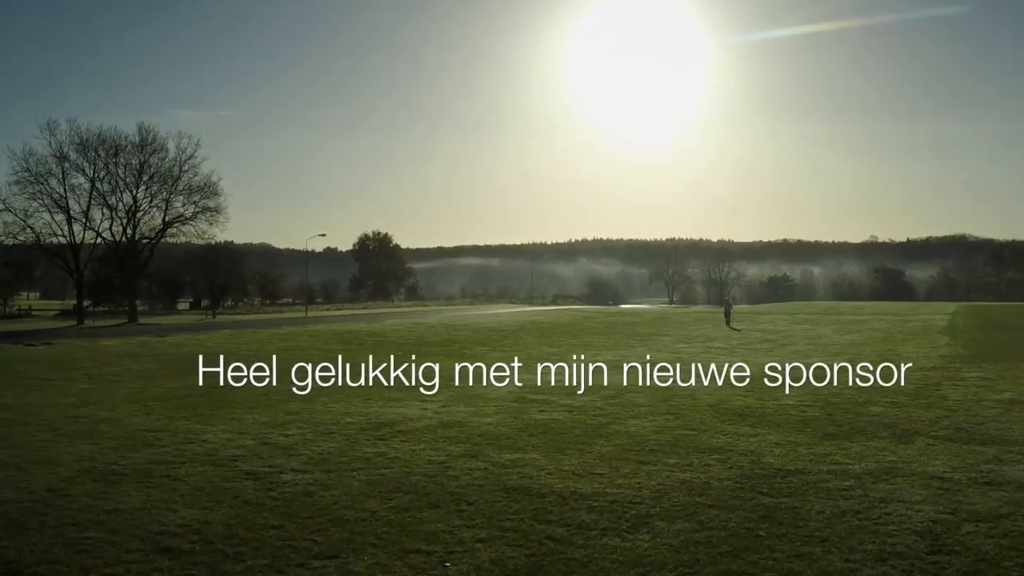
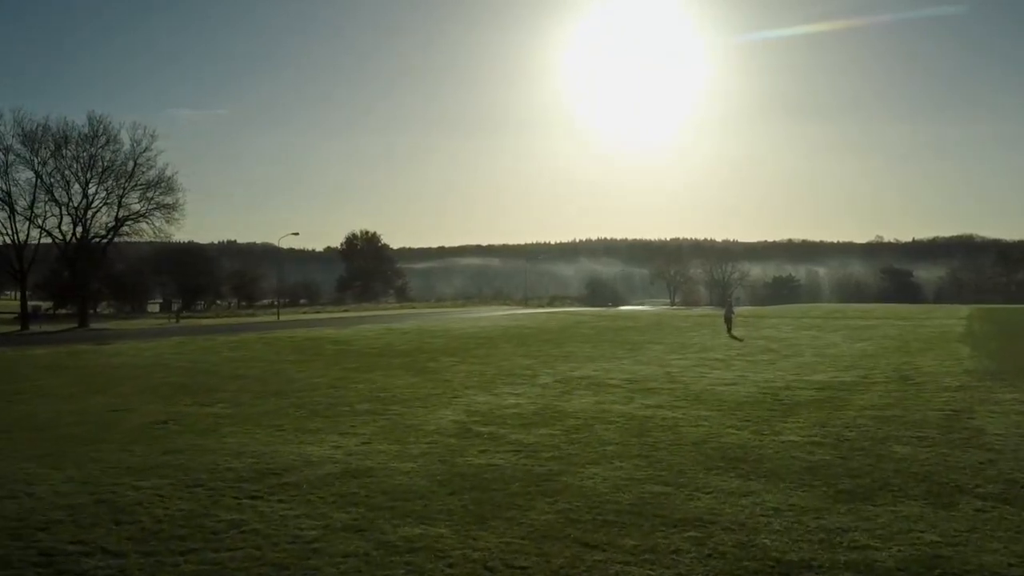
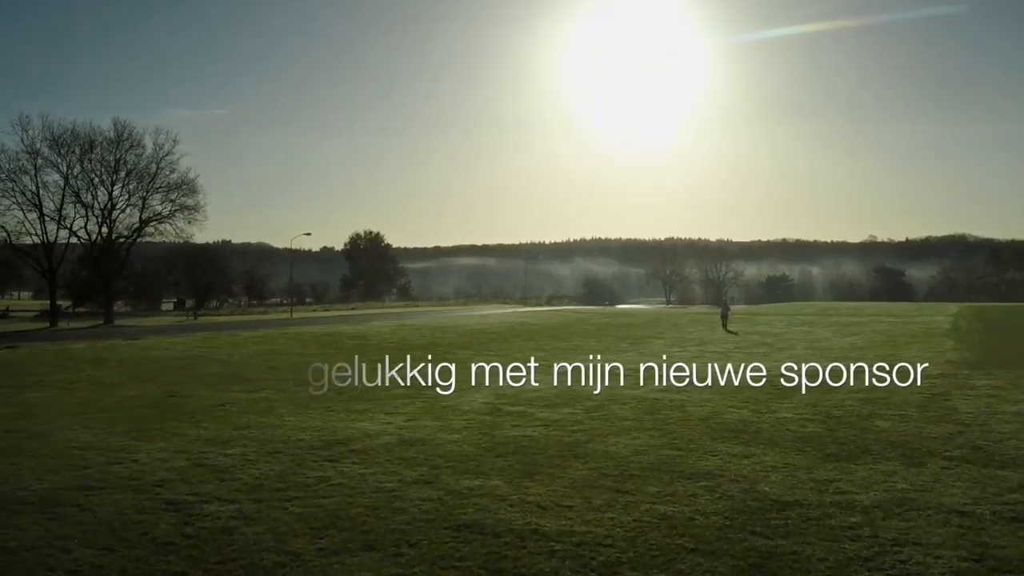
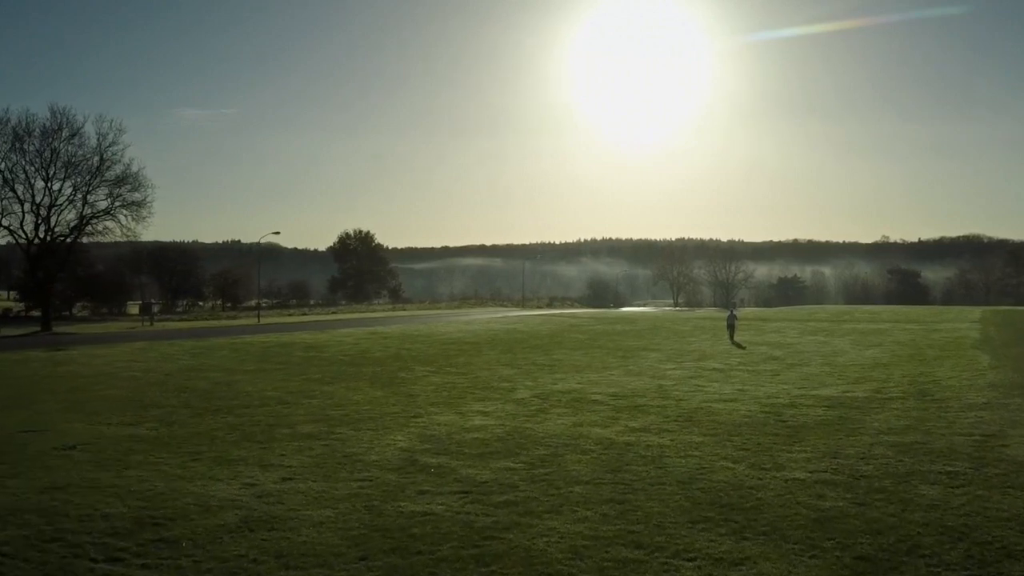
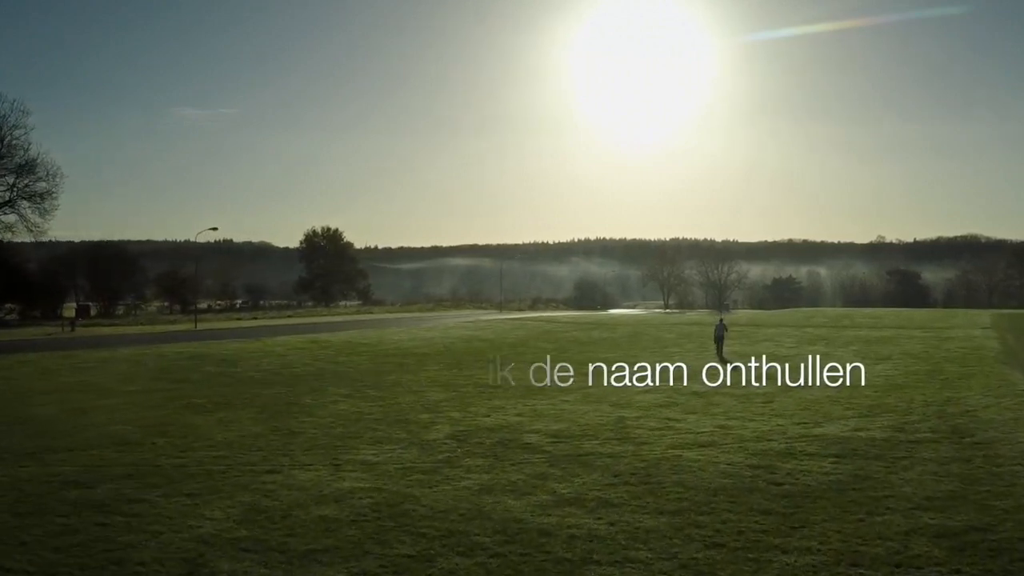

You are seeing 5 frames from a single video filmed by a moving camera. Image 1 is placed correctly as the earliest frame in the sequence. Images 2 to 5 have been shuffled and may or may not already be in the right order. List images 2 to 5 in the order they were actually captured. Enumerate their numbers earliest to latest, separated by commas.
3, 2, 4, 5
